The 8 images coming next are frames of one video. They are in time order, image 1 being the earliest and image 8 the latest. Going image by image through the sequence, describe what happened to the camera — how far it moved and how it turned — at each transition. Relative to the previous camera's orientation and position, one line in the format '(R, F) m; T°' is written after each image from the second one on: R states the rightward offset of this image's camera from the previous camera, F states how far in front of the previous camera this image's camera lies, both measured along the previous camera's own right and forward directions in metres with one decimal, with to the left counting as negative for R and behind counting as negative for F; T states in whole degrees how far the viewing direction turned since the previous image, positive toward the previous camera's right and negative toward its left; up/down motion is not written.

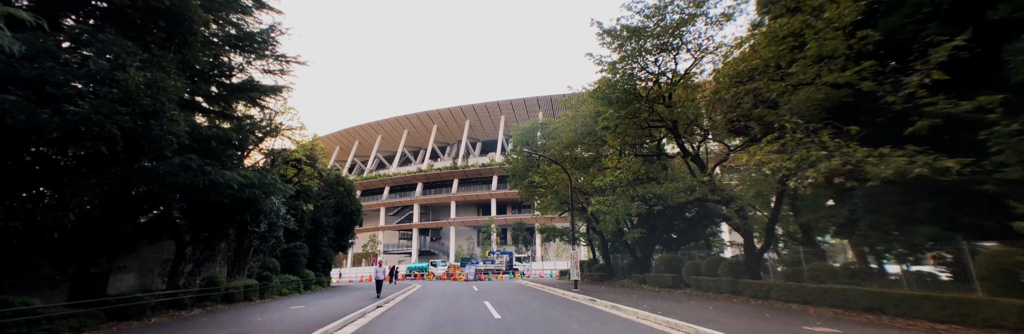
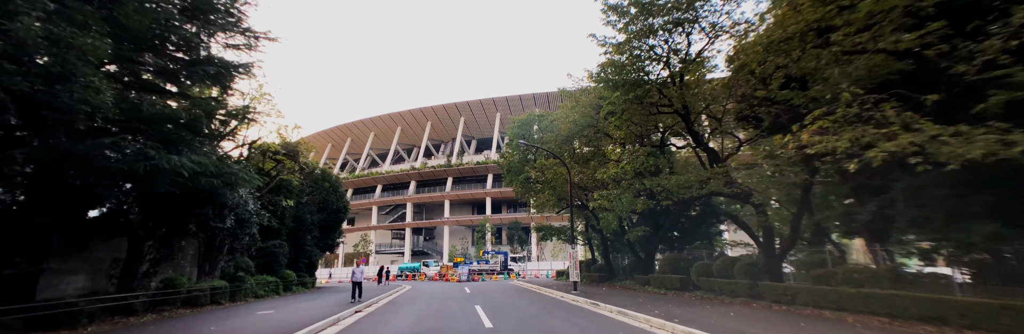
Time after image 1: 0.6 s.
(0.0, +1.3) m; +1°
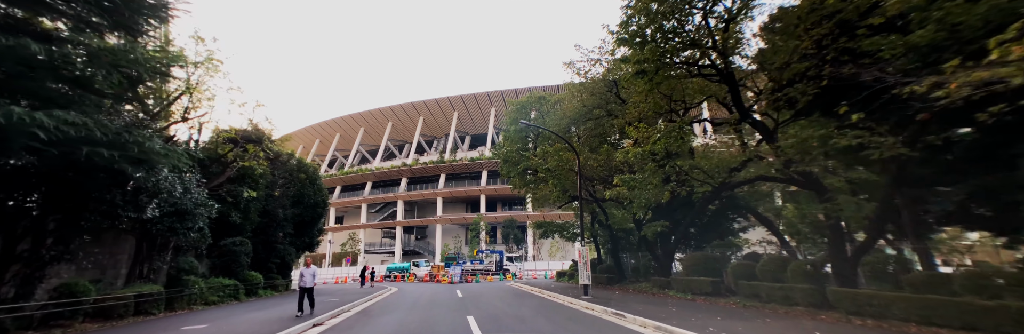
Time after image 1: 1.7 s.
(-0.2, +2.5) m; +1°
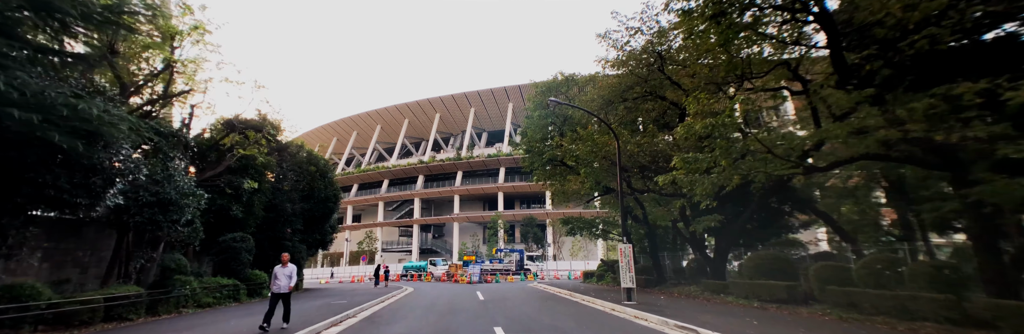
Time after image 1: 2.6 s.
(-0.4, +1.9) m; -3°
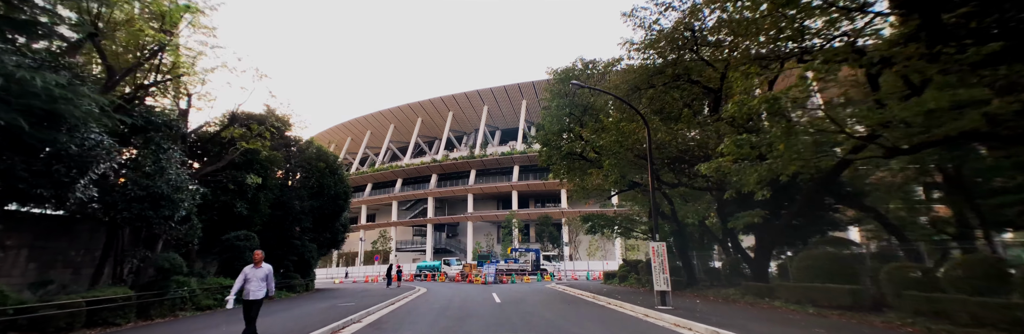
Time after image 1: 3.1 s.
(-0.2, +1.1) m; -2°
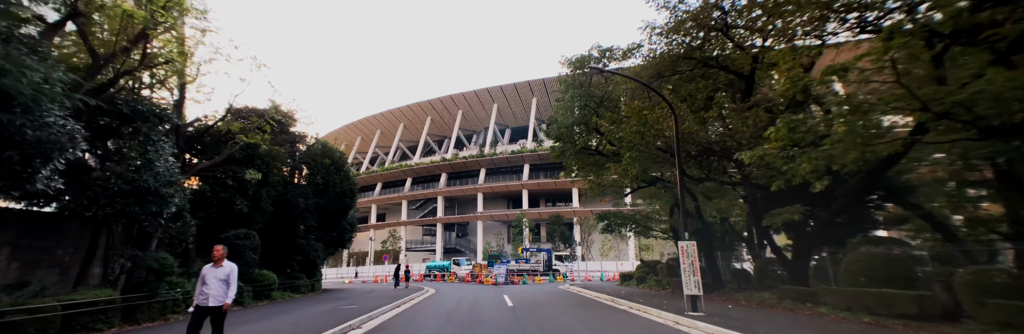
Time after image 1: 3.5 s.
(-0.1, +0.9) m; -1°
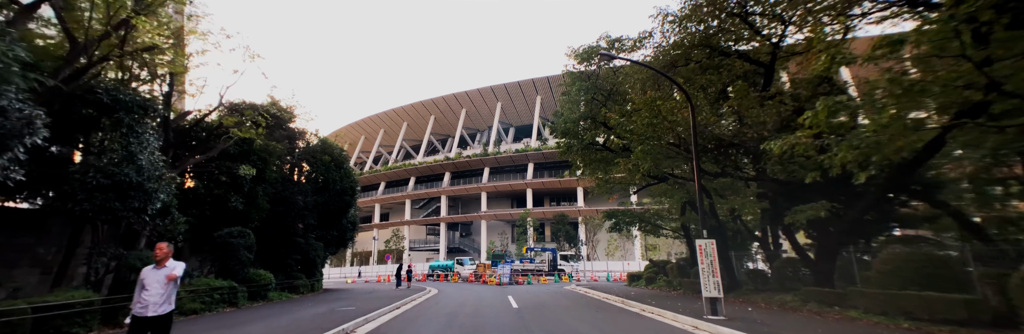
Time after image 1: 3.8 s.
(0.0, +0.6) m; -1°
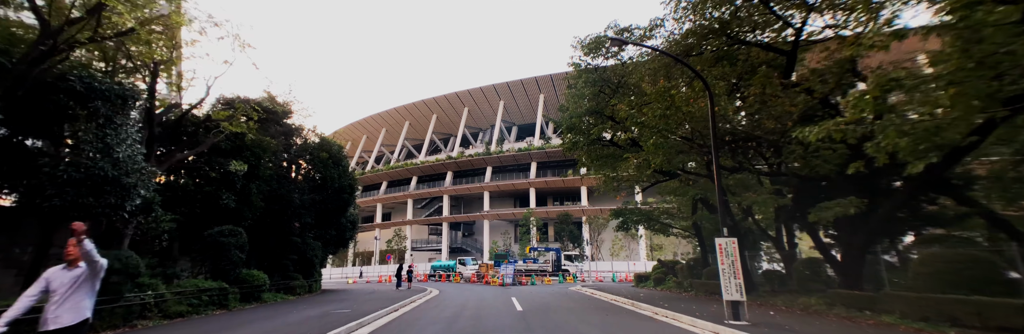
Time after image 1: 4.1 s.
(0.0, +0.7) m; 0°
